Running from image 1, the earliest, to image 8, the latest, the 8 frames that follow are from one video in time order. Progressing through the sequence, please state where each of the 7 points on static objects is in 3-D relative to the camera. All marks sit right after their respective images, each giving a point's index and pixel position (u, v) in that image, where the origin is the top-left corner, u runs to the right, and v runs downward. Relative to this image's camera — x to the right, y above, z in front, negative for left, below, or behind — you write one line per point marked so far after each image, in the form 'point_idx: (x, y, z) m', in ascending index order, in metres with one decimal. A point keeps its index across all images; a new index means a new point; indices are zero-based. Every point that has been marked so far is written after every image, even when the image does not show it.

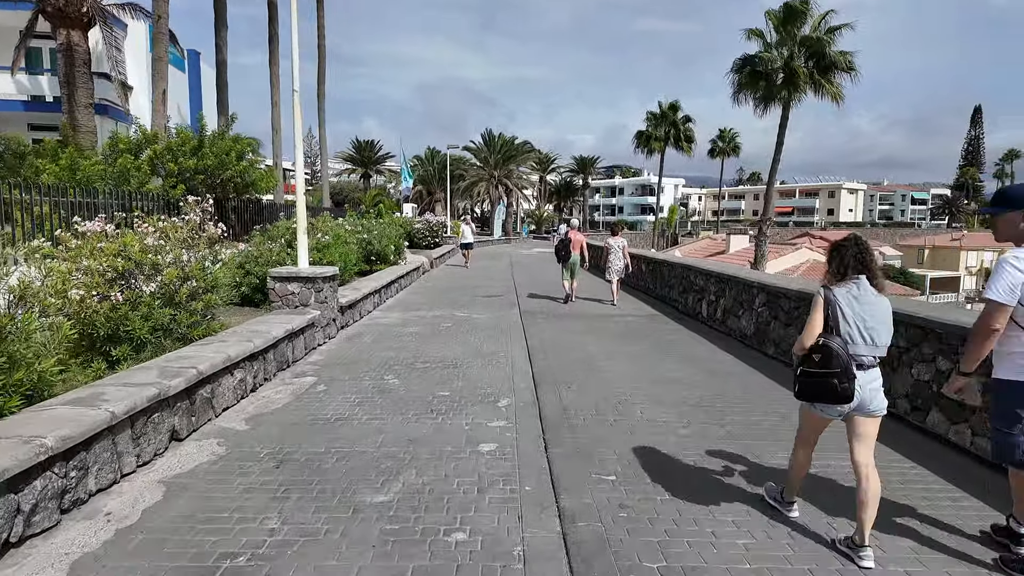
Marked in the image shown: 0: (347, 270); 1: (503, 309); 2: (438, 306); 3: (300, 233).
0: (-2.9, +0.3, +10.6) m
1: (-0.2, -0.4, +11.3) m
2: (-1.4, -0.4, +11.3) m
3: (-2.8, +0.7, +7.9) m
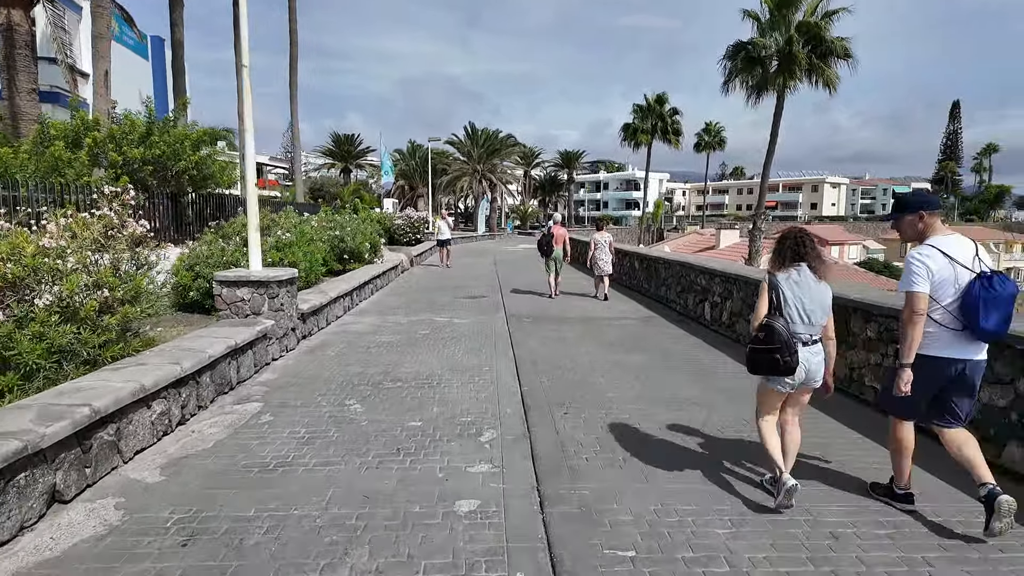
0: (-3.2, +0.3, +9.6) m
1: (-0.4, -0.4, +10.3) m
2: (-1.7, -0.4, +10.3) m
3: (-3.0, +0.7, +6.9) m
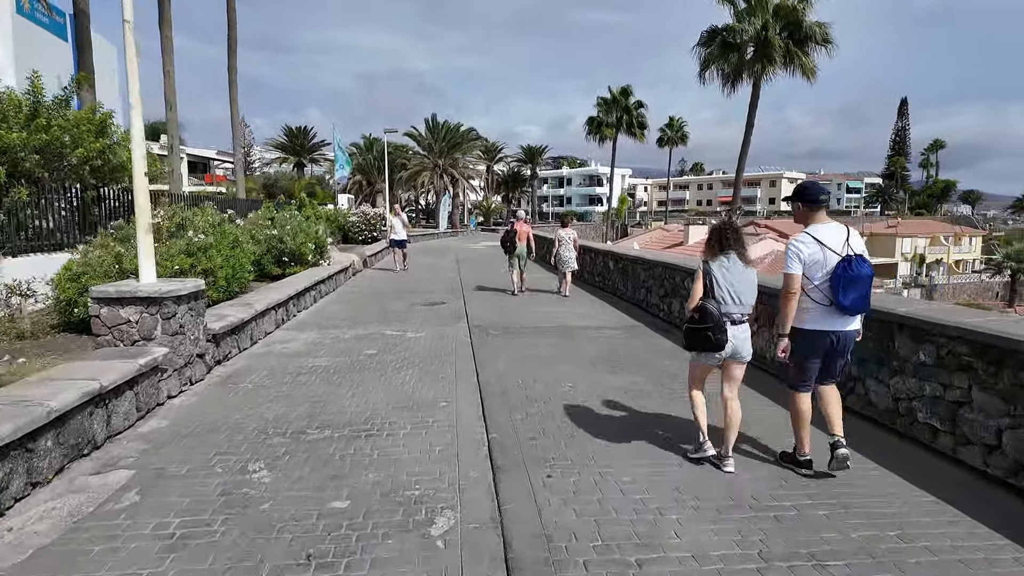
0: (-3.7, +0.1, +8.1) m
1: (-1.0, -0.5, +9.0) m
2: (-2.2, -0.5, +8.9) m
3: (-3.3, +0.5, +5.4) m
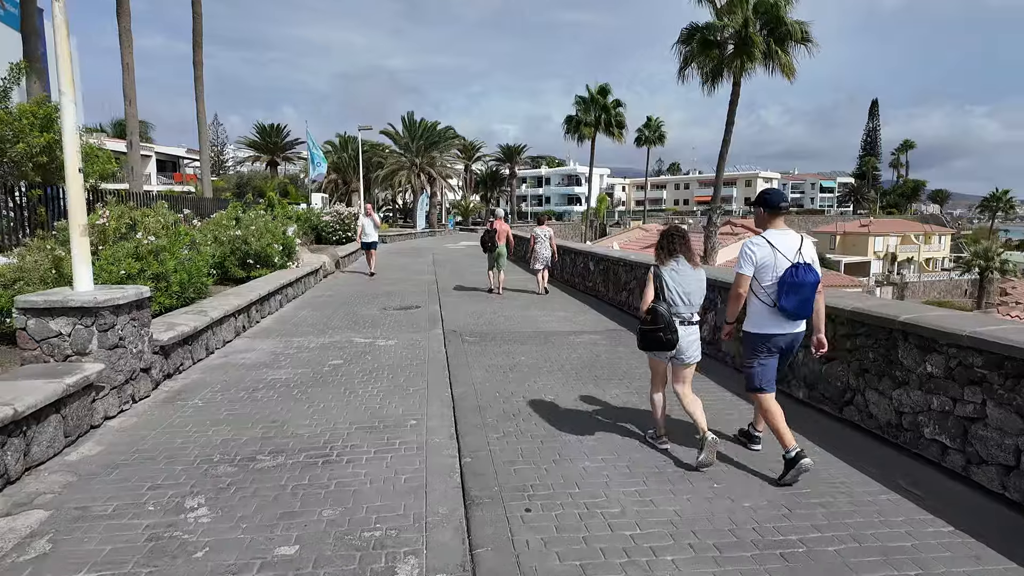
0: (-4.0, +0.1, +7.5) m
1: (-1.3, -0.5, +8.5) m
2: (-2.5, -0.6, +8.4) m
3: (-3.5, +0.4, +4.9) m
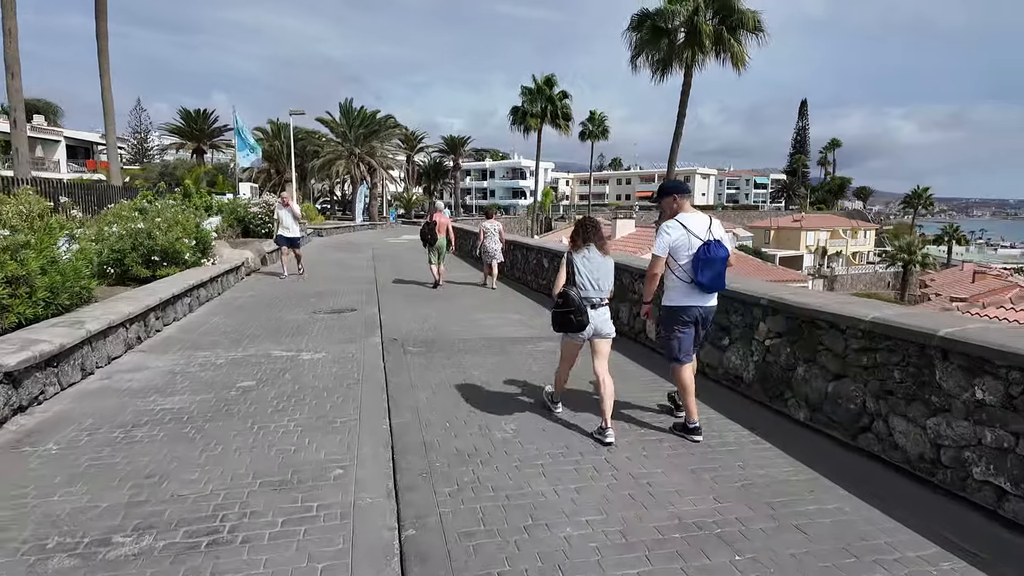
0: (-4.5, 0.0, +6.2) m
1: (-1.9, -0.6, +7.4) m
2: (-3.2, -0.6, +7.2) m
3: (-3.8, +0.4, +3.6) m
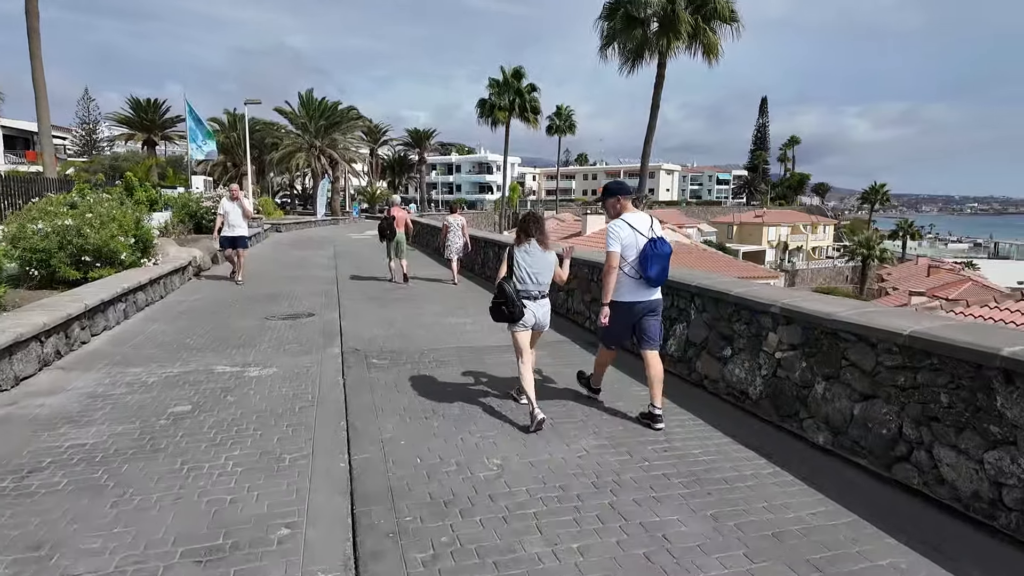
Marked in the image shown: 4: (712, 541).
0: (-4.7, -0.1, +5.2) m
1: (-2.2, -0.6, +6.6) m
2: (-3.4, -0.7, +6.3) m
3: (-3.9, +0.3, +2.7) m
4: (+1.0, -1.2, +2.9) m
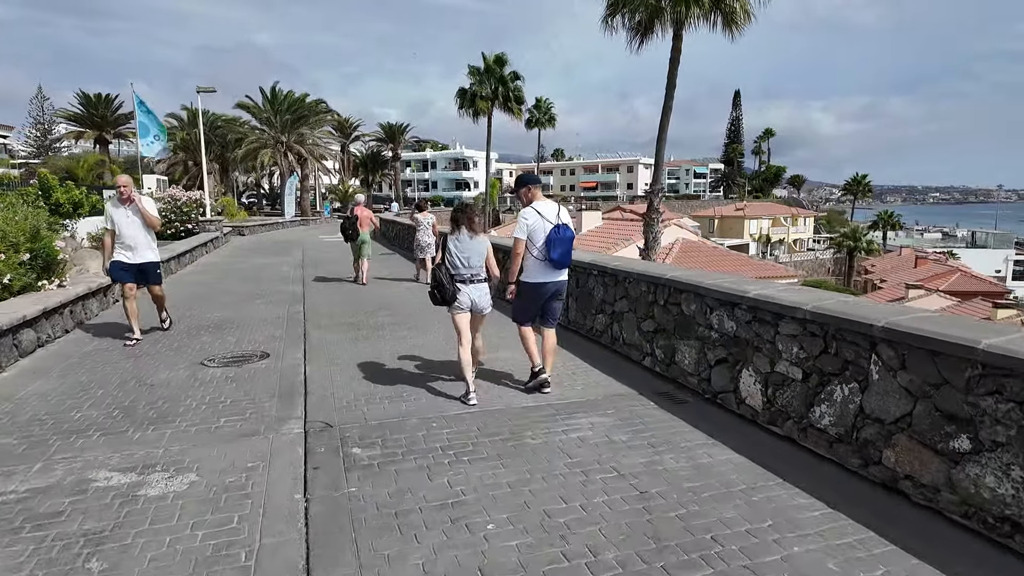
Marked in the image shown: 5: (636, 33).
0: (-4.3, -0.4, +2.9) m
1: (-1.9, -0.9, +4.4) m
2: (-3.0, -1.0, +4.1) m
3: (-3.4, -0.1, +0.4) m
4: (+1.5, -1.5, +0.8) m
5: (+3.0, +6.1, +14.5) m
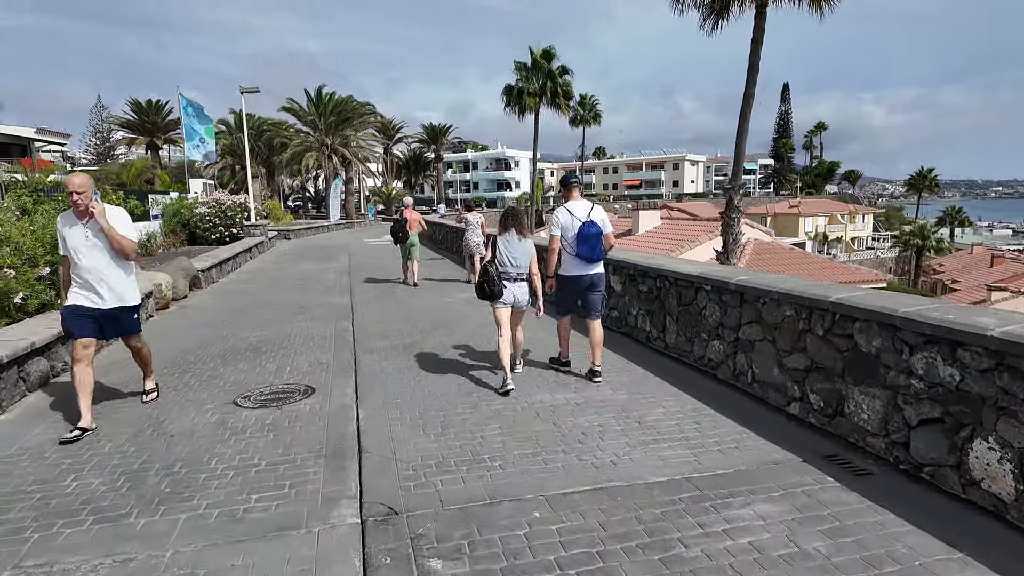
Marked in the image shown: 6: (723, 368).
0: (-3.7, -0.6, +2.0) m
1: (-1.2, -1.1, +3.3) m
2: (-2.4, -1.2, +3.0) m
3: (-3.0, -0.3, -0.6) m
4: (+1.9, -1.7, -0.5) m
5: (+4.3, +5.9, +13.1) m
6: (+1.9, -0.7, +5.1) m
